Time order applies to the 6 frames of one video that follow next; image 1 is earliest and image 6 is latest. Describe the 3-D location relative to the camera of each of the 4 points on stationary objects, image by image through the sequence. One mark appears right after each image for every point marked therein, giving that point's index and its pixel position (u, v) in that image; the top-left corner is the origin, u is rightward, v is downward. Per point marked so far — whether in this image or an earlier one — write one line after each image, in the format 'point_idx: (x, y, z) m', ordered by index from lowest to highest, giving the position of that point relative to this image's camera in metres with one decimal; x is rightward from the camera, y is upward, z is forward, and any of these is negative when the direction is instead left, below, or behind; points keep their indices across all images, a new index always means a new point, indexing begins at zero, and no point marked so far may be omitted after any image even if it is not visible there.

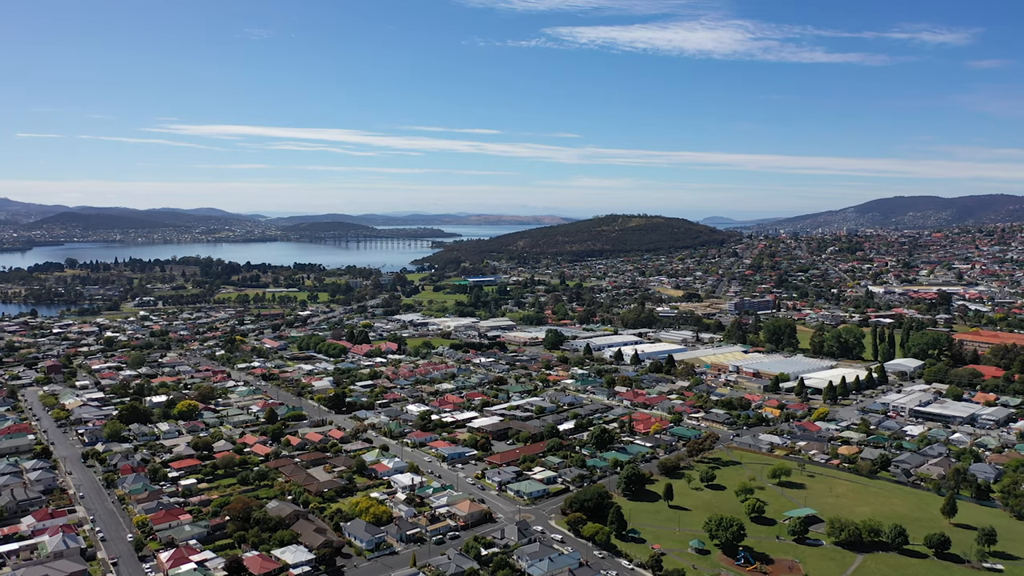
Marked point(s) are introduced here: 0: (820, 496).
0: (+6.1, -4.2, +17.3) m
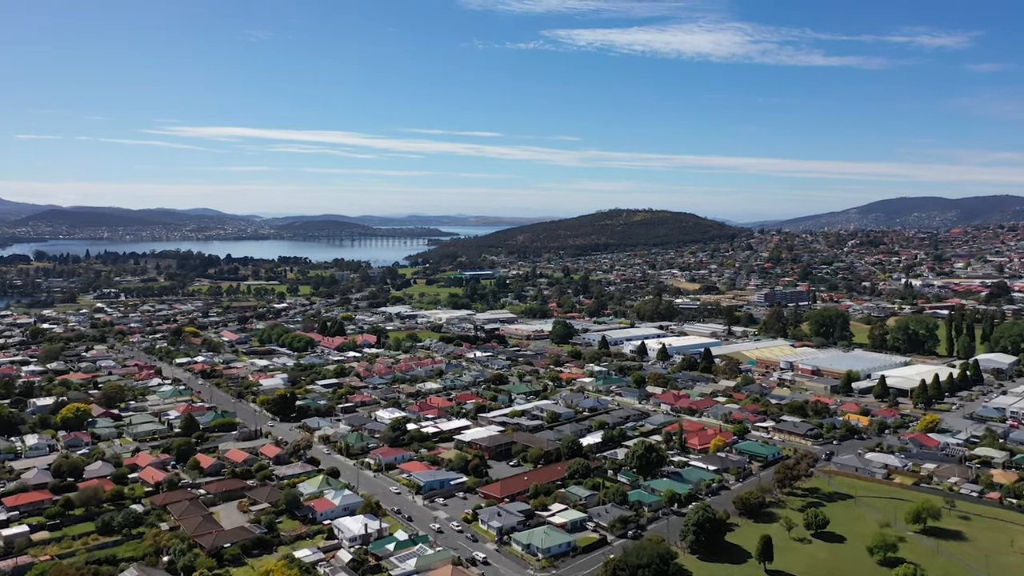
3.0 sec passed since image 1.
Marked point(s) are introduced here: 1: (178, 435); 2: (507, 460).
0: (+6.2, -3.4, +11.1) m
1: (-6.4, -2.8, +16.6) m
2: (-0.1, -3.2, +16.3) m
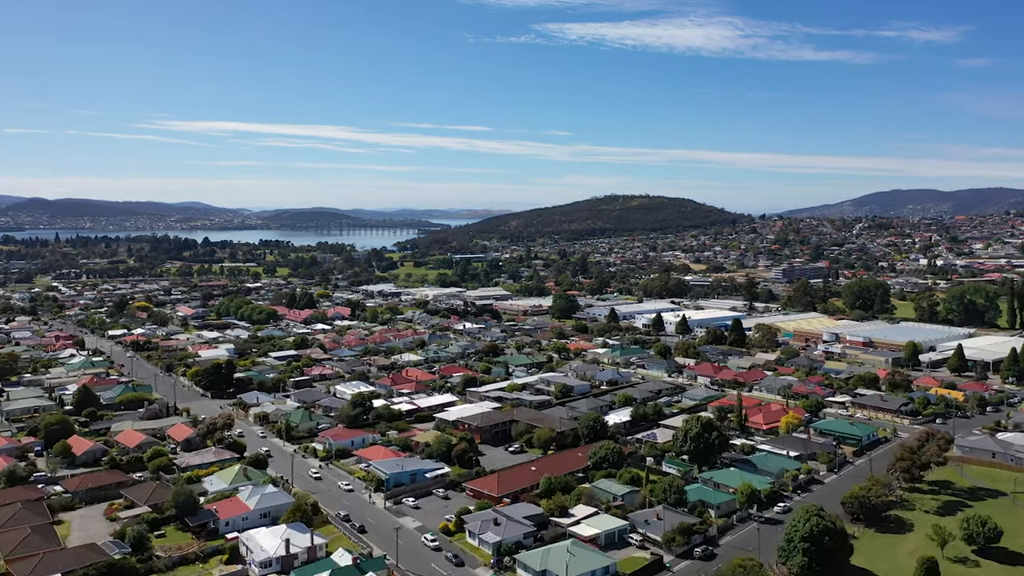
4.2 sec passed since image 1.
0: (+6.3, -2.4, +7.0) m
1: (-6.4, -1.8, +12.4) m
2: (-0.1, -2.2, +12.1) m
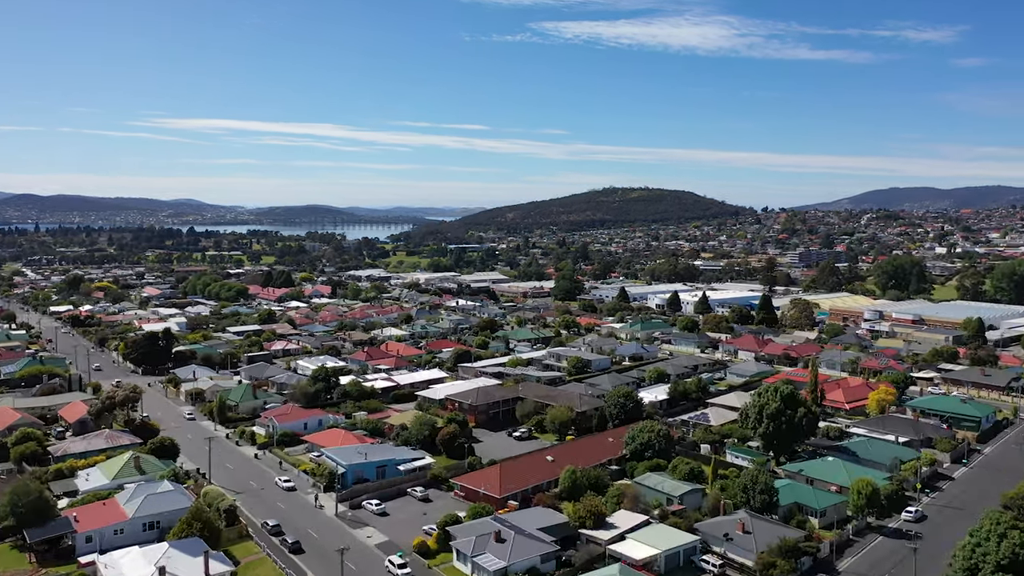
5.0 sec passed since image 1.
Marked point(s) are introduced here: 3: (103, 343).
0: (+6.4, -1.7, +4.2) m
1: (-6.4, -1.1, +9.6) m
2: (0.0, -1.5, +9.3) m
3: (-6.6, -0.9, +14.1) m
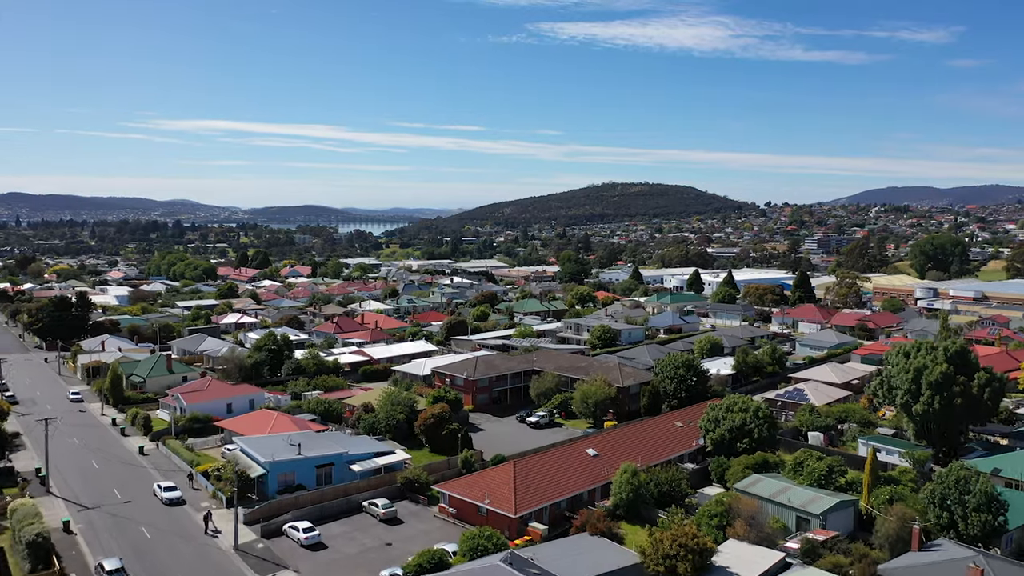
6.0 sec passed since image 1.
0: (+6.5, -1.2, +1.6) m
1: (-6.3, -0.6, +7.0) m
2: (+0.1, -1.0, +6.7) m
3: (-6.6, -0.4, +11.5) m
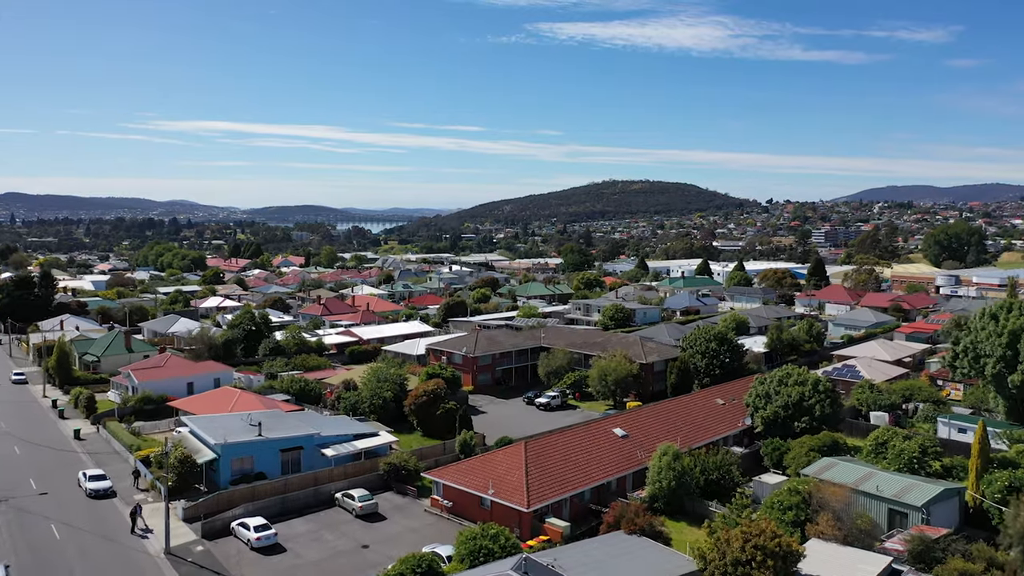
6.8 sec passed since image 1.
0: (+6.5, -0.9, +0.8) m
1: (-6.2, -0.4, +6.1) m
2: (+0.1, -0.7, +5.9) m
3: (-6.5, -0.2, +10.6) m
